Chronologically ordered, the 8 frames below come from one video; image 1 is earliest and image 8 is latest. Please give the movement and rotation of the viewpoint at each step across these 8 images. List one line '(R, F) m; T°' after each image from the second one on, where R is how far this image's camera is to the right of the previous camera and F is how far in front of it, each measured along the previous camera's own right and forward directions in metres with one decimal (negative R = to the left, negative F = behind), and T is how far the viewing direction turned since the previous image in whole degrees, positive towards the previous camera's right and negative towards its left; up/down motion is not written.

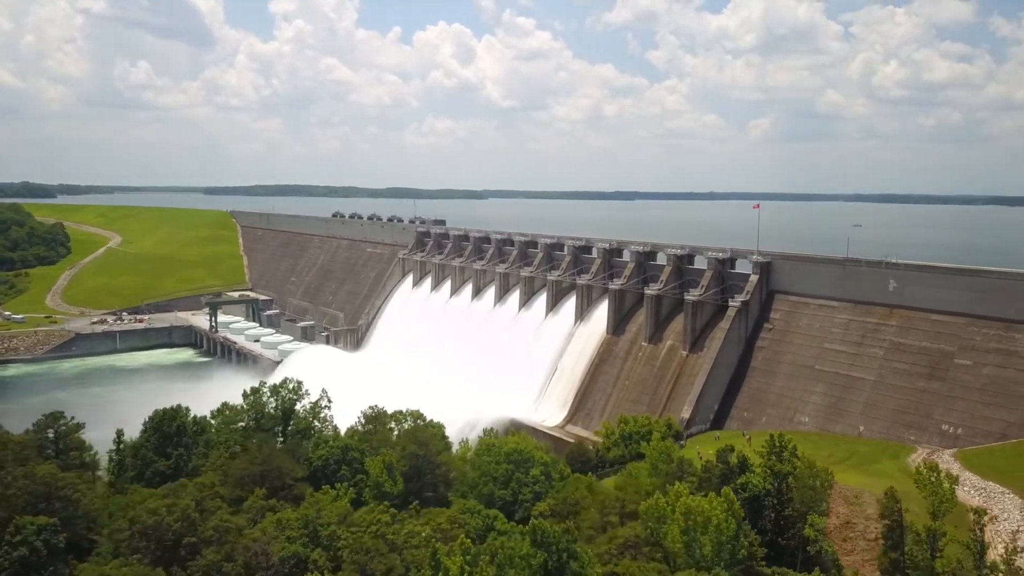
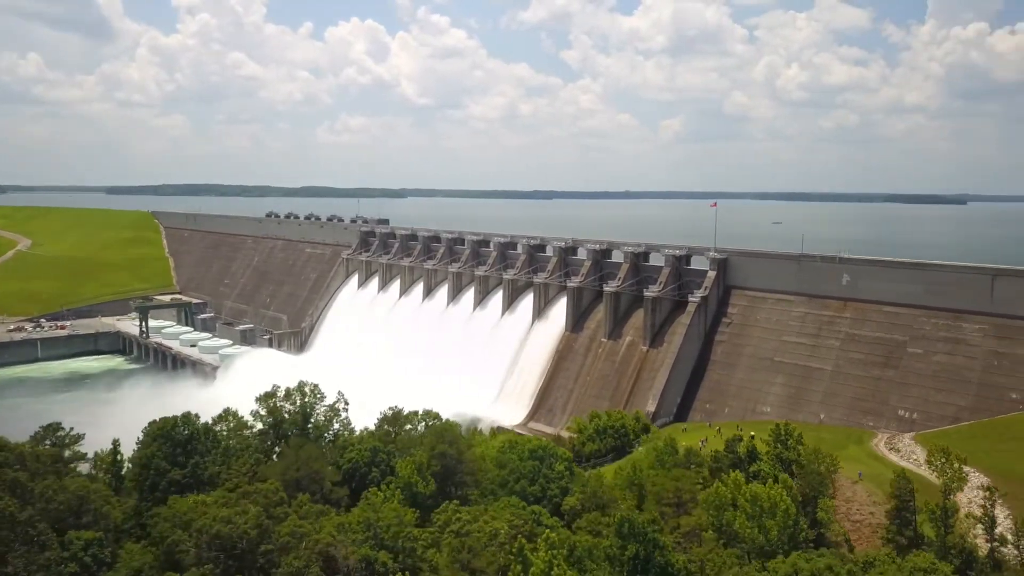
(-1.7, 0.0) m; +6°
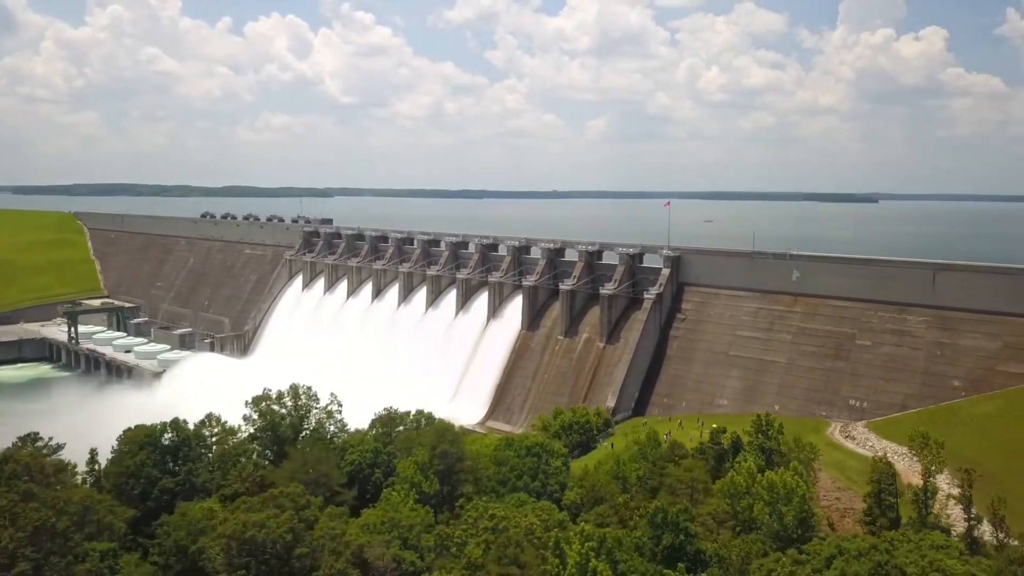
(-1.1, 0.0) m; +5°
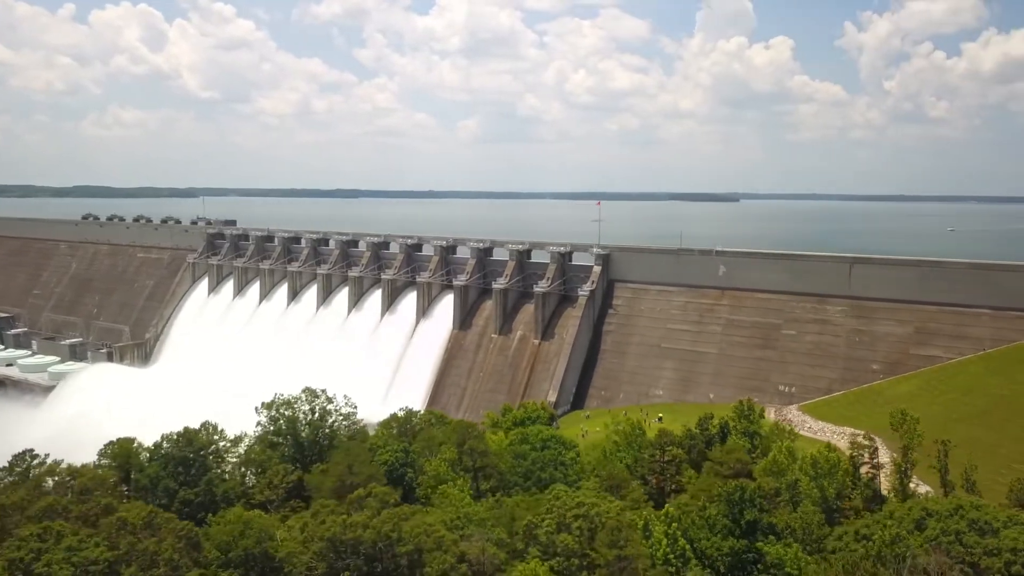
(-2.3, -0.1) m; +9°
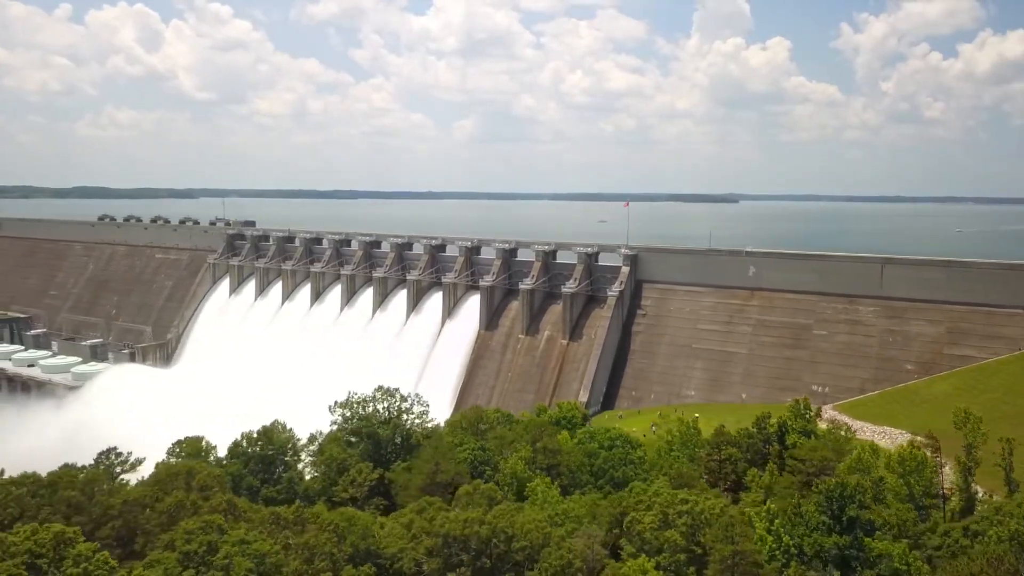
(-1.2, -0.2) m; 0°
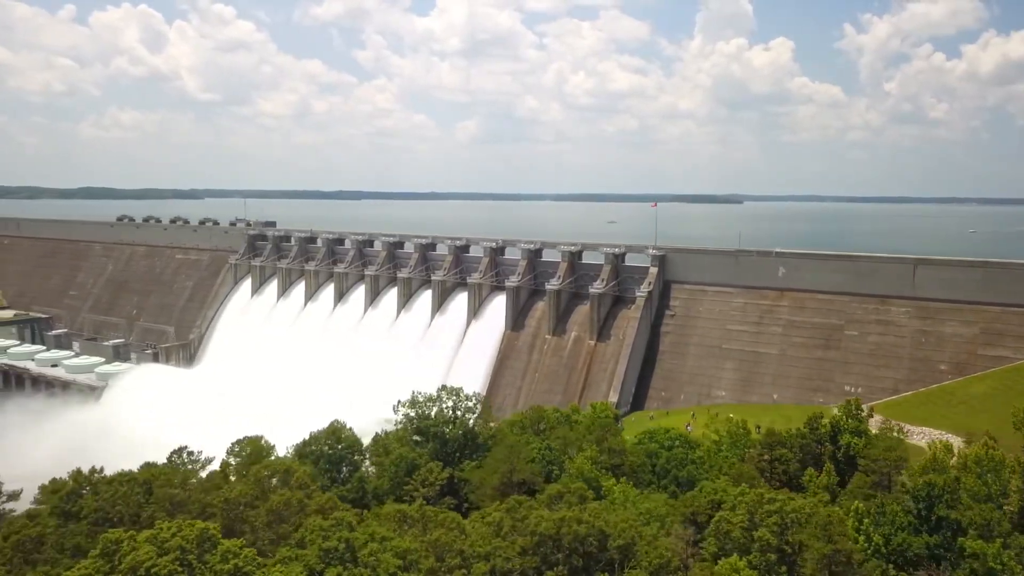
(-1.0, -0.1) m; 0°
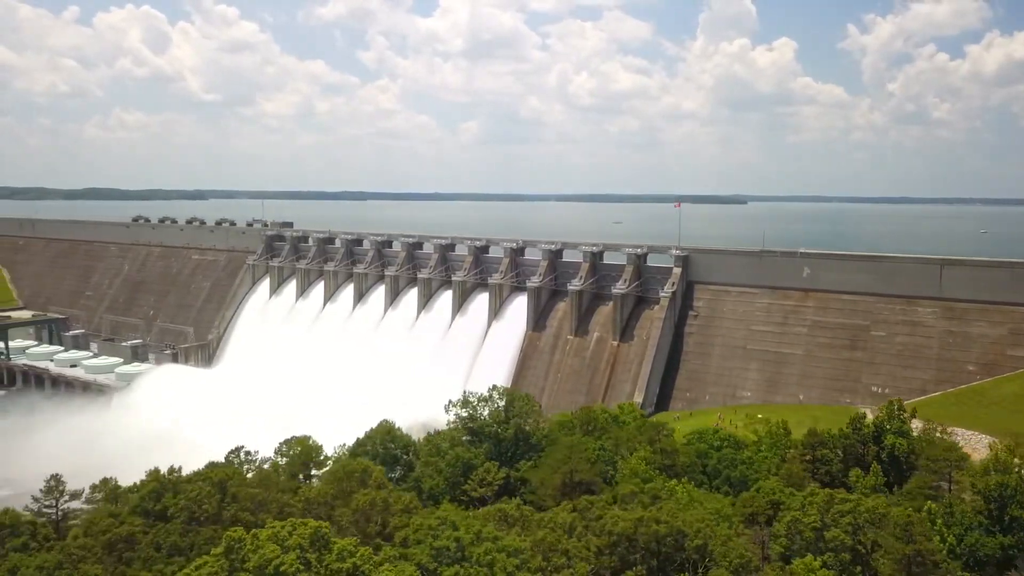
(-0.8, 0.0) m; 0°
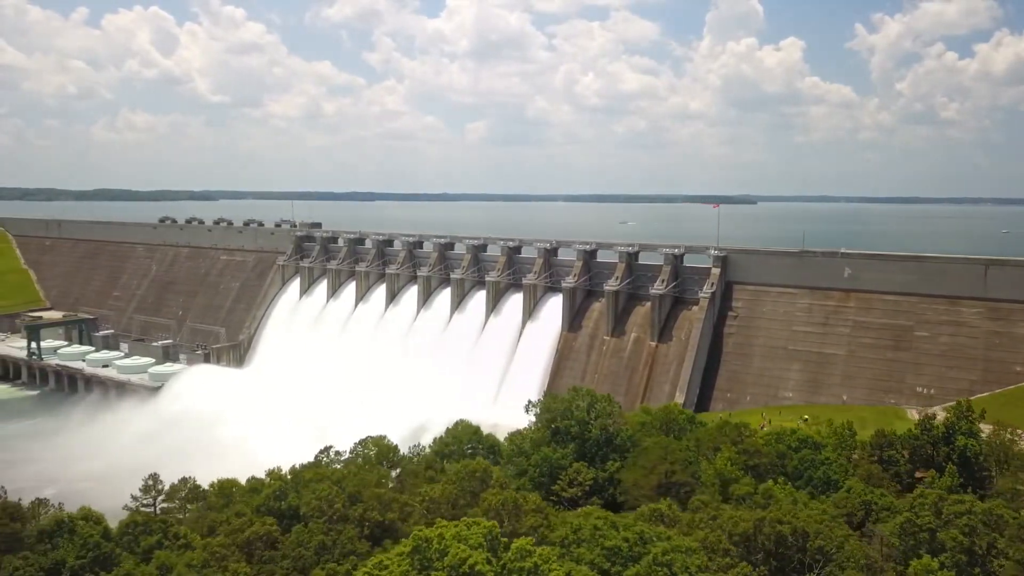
(-1.2, -0.1) m; -1°
